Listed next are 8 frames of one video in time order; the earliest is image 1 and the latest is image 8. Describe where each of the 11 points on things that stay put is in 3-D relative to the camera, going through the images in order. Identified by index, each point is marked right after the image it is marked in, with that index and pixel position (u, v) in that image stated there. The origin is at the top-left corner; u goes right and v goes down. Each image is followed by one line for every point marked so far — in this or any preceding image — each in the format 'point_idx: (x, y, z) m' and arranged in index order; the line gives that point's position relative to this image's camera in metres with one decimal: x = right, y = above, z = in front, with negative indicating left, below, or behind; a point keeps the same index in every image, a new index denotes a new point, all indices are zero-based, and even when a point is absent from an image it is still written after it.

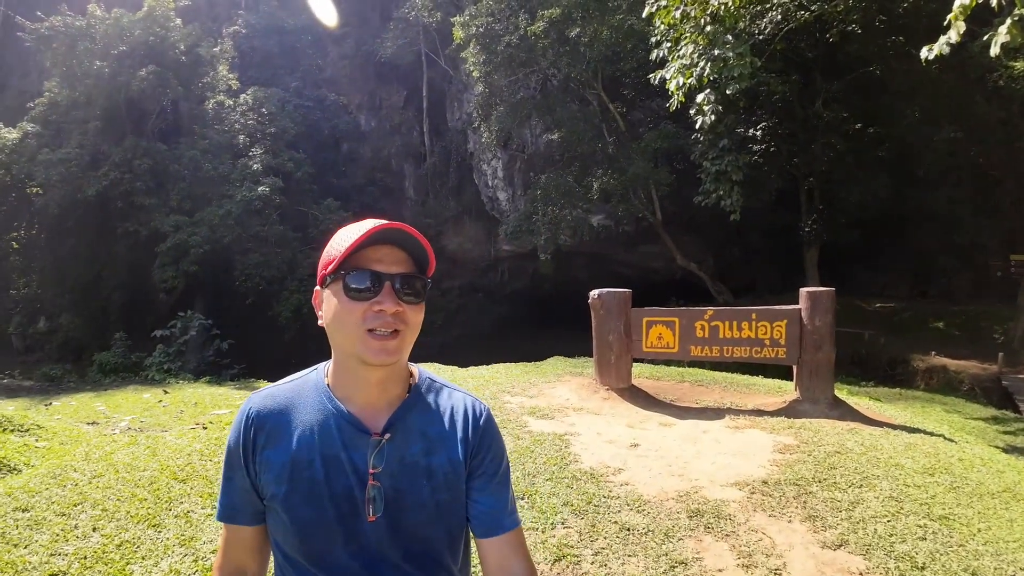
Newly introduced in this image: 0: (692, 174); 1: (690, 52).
0: (+3.4, +2.0, +12.2) m
1: (+1.9, +2.7, +8.3) m
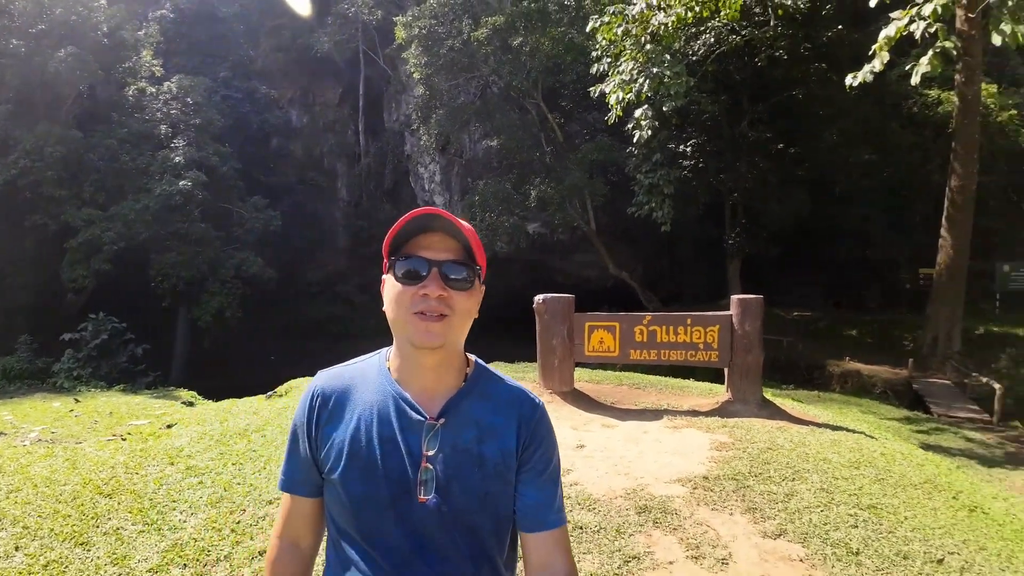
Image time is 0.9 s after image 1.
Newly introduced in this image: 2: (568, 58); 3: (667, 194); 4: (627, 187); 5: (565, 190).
0: (+2.2, +1.9, +12.7) m
1: (+1.4, +2.7, +8.6) m
2: (+1.0, +3.7, +11.2) m
3: (+2.4, +1.4, +10.6) m
4: (+2.3, +1.8, +12.7) m
5: (+0.9, +1.6, +11.6) m
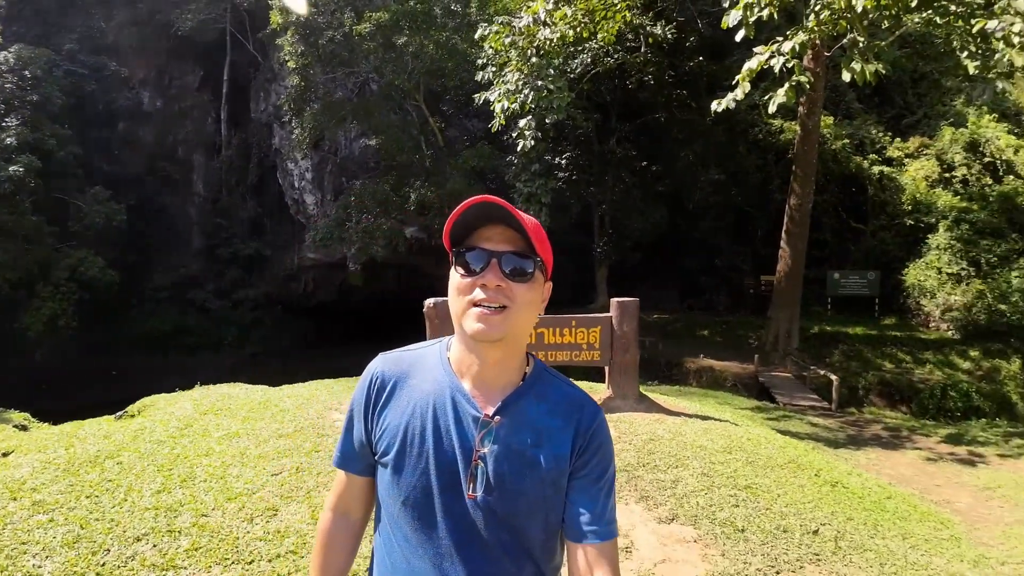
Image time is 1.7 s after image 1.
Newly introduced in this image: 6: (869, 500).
0: (-0.2, +1.8, +13.0) m
1: (+0.1, +2.6, +8.9) m
2: (-1.0, +3.7, +11.2) m
3: (+0.5, +1.3, +11.0) m
4: (-0.1, +1.8, +13.0) m
5: (-1.2, +1.6, +11.6) m
6: (+3.0, -1.7, +5.7) m
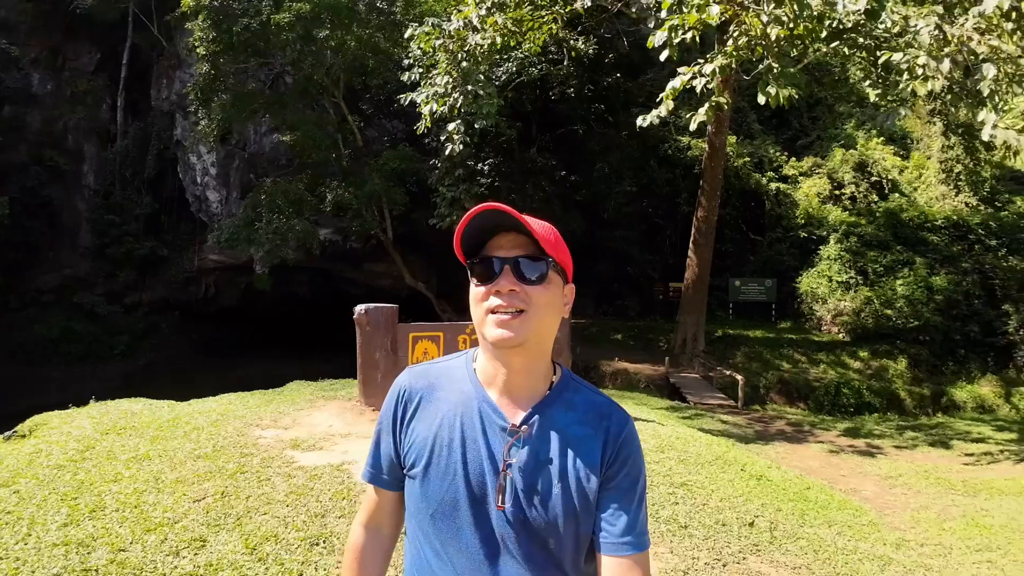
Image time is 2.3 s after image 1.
0: (-1.7, +1.7, +12.8) m
1: (-0.8, +2.6, +8.8) m
2: (-2.2, +3.6, +10.9) m
3: (-0.7, +1.3, +11.0) m
4: (-1.6, +1.7, +12.8) m
5: (-2.4, +1.5, +11.2) m
6: (+2.5, -1.7, +6.1) m
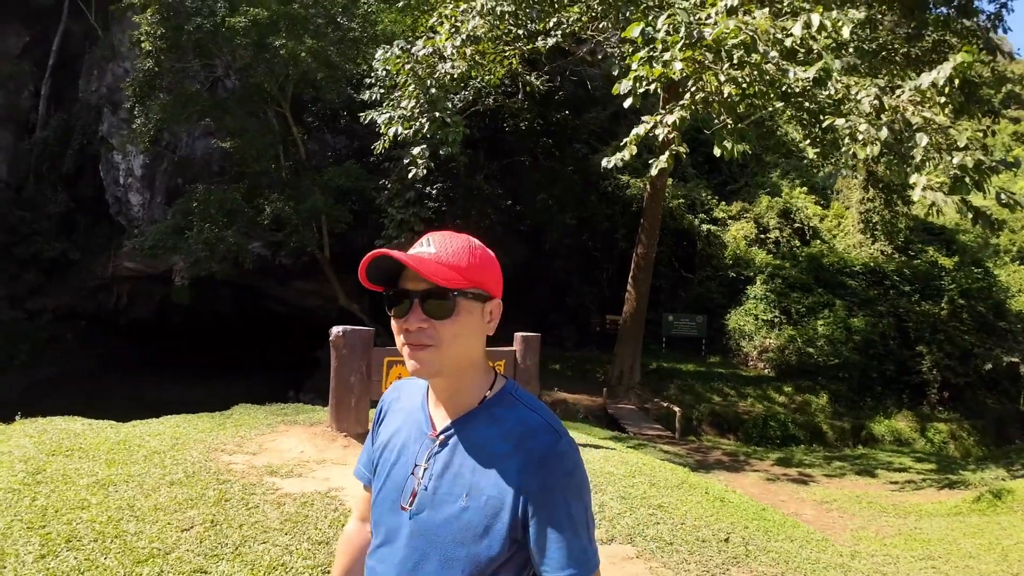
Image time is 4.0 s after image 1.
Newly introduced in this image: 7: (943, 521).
0: (-2.7, +1.3, +12.5) m
1: (-1.3, +2.3, +8.7) m
2: (-2.9, +3.3, +10.7) m
3: (-1.5, +0.9, +10.8) m
4: (-2.7, +1.3, +12.5) m
5: (-3.3, +1.2, +10.8) m
6: (+2.3, -2.0, +6.3) m
7: (+4.5, -2.4, +7.2) m
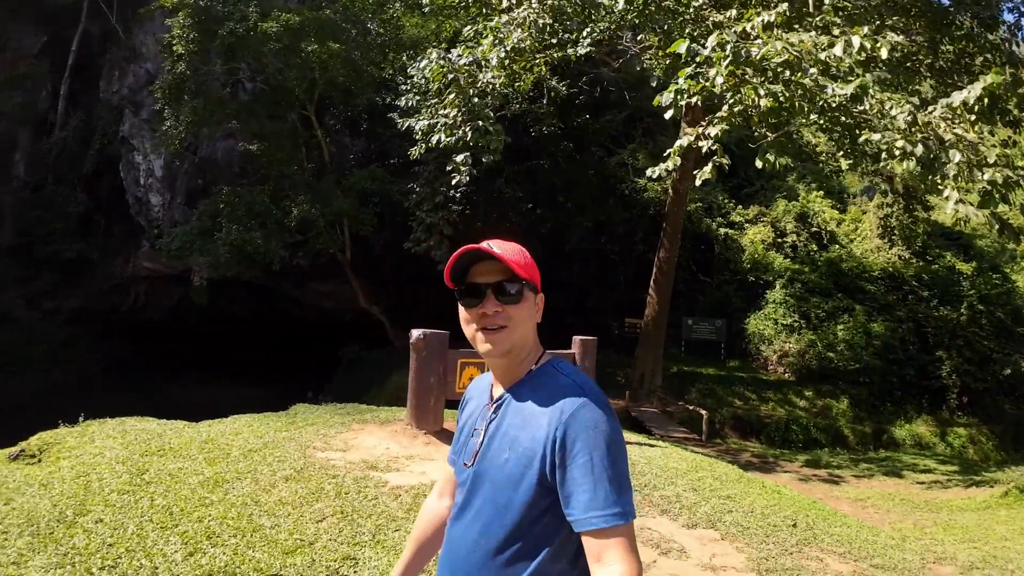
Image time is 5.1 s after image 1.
0: (-2.3, +1.3, +12.5) m
1: (-0.8, +2.3, +8.7) m
2: (-2.5, +3.3, +10.7) m
3: (-1.1, +0.9, +10.8) m
4: (-2.3, +1.2, +12.5) m
5: (-2.8, +1.2, +10.8) m
6: (+2.7, -2.0, +6.4) m
7: (+4.9, -2.5, +7.3) m
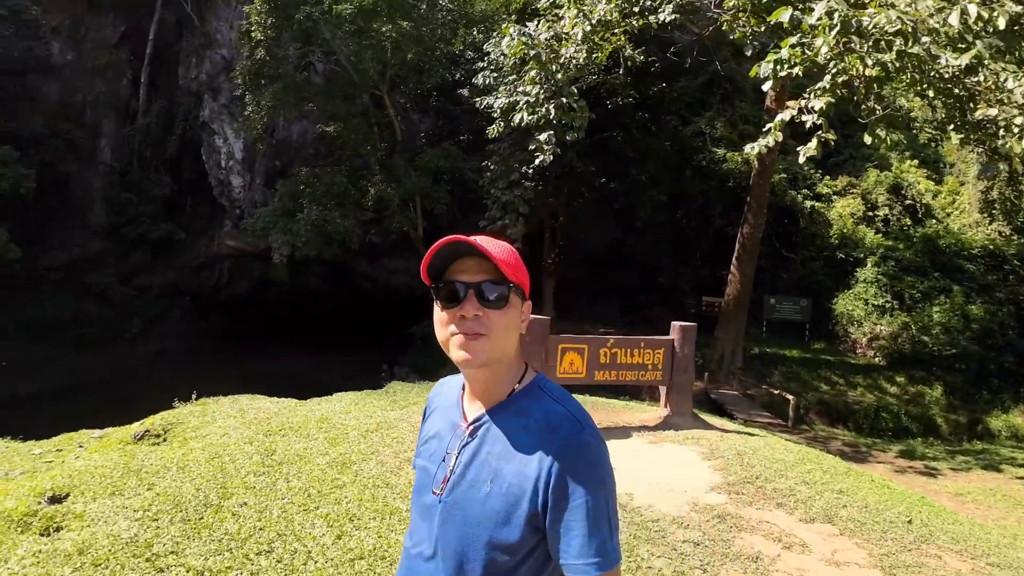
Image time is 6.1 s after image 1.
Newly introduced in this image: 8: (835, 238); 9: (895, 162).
0: (-1.0, +1.7, +12.4) m
1: (+0.2, +2.6, +8.5) m
2: (-1.3, +3.6, +10.6) m
3: (+0.1, +1.2, +10.7) m
4: (-1.0, +1.6, +12.4) m
5: (-1.6, +1.5, +10.8) m
6: (+3.5, -1.8, +6.0) m
7: (+5.8, -2.3, +6.7) m
8: (+5.9, +0.9, +12.6) m
9: (+7.4, +2.3, +13.4) m
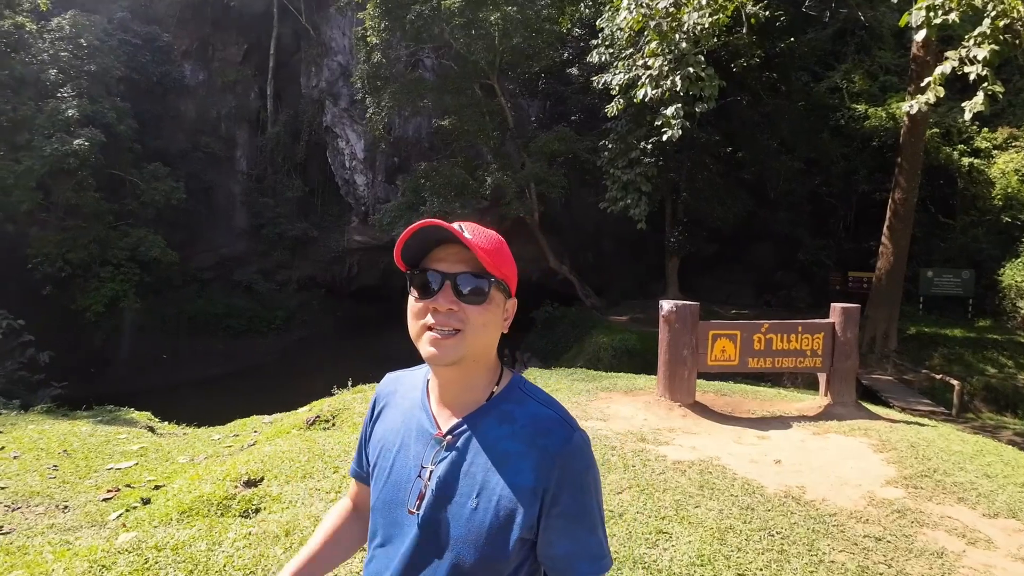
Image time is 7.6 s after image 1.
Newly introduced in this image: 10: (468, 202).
0: (+1.1, +1.9, +12.3) m
1: (+1.7, +2.7, +8.2) m
2: (+0.5, +3.8, +10.5) m
3: (+2.0, +1.4, +10.4) m
4: (+1.2, +1.9, +12.3) m
5: (+0.2, +1.7, +10.8) m
6: (+4.7, -1.6, +5.3) m
7: (+7.1, -1.9, +5.7) m
8: (+8.0, +1.3, +11.4) m
9: (+9.5, +2.9, +11.9) m
10: (-0.7, +1.3, +11.0) m
